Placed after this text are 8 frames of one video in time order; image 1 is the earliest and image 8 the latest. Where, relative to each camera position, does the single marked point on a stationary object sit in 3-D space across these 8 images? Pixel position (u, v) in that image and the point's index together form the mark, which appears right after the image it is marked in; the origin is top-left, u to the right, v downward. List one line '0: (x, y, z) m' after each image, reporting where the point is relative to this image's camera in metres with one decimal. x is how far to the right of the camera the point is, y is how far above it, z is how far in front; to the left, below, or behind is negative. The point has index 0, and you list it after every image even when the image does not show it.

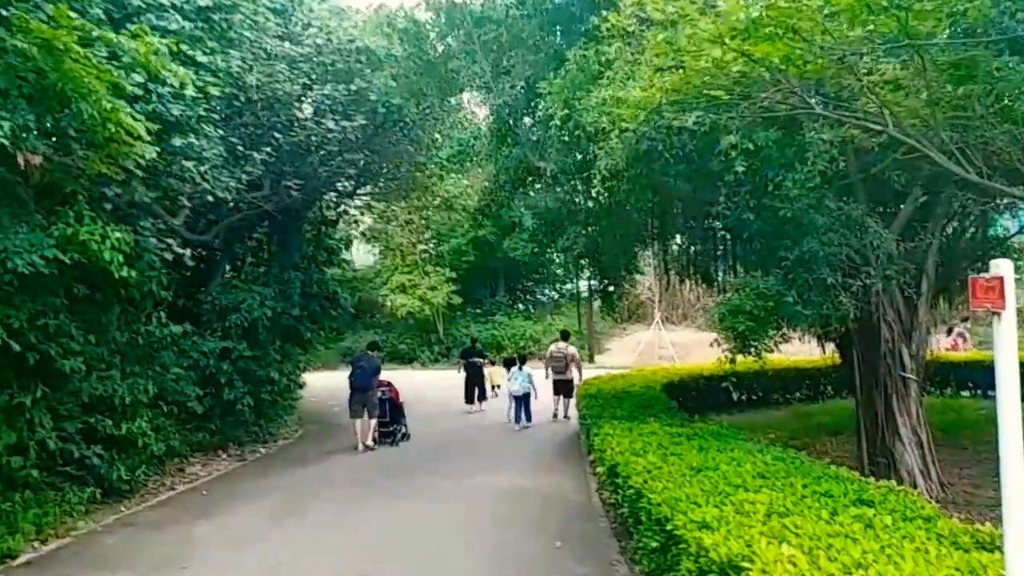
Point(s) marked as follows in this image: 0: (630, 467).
0: (+0.7, -1.1, +6.0) m
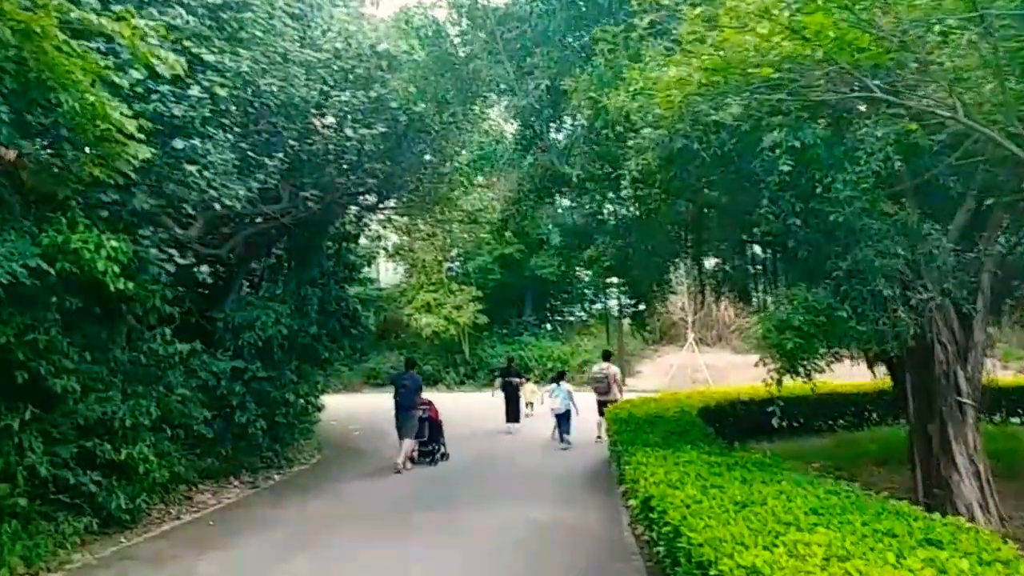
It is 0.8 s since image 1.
0: (+0.9, -1.2, +5.4) m
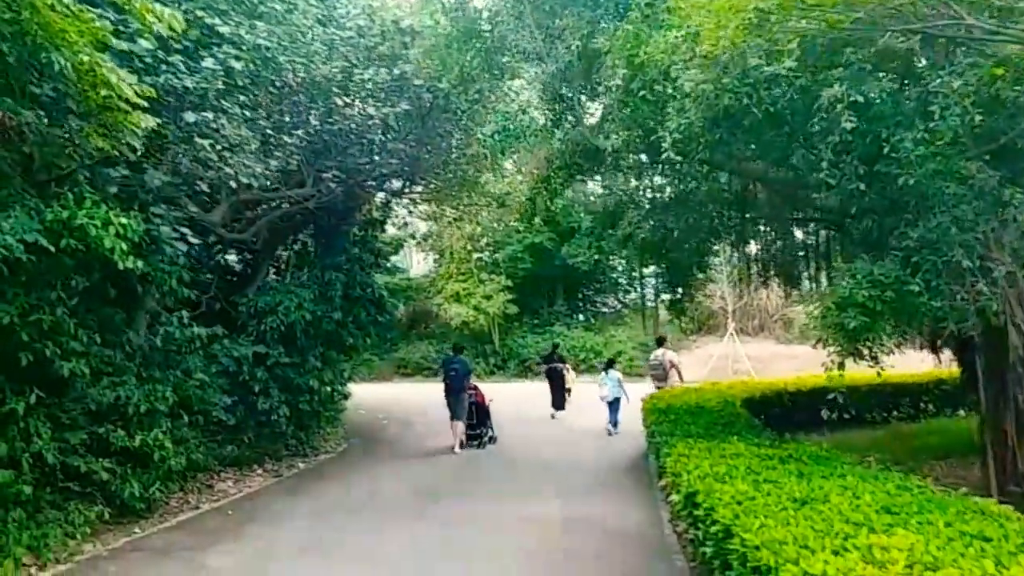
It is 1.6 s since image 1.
0: (+1.0, -1.0, +4.9) m
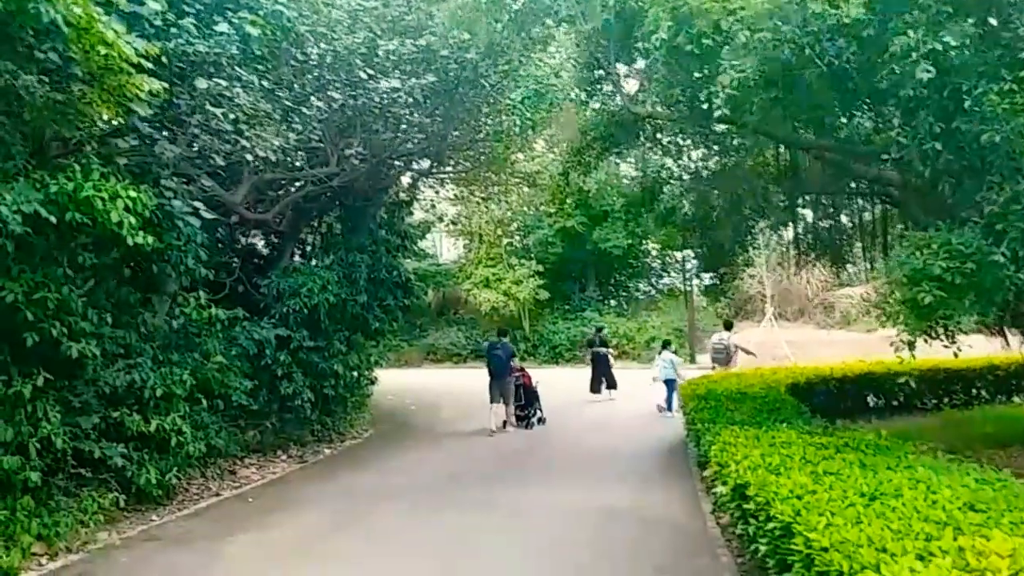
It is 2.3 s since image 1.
0: (+1.2, -0.9, +4.4) m
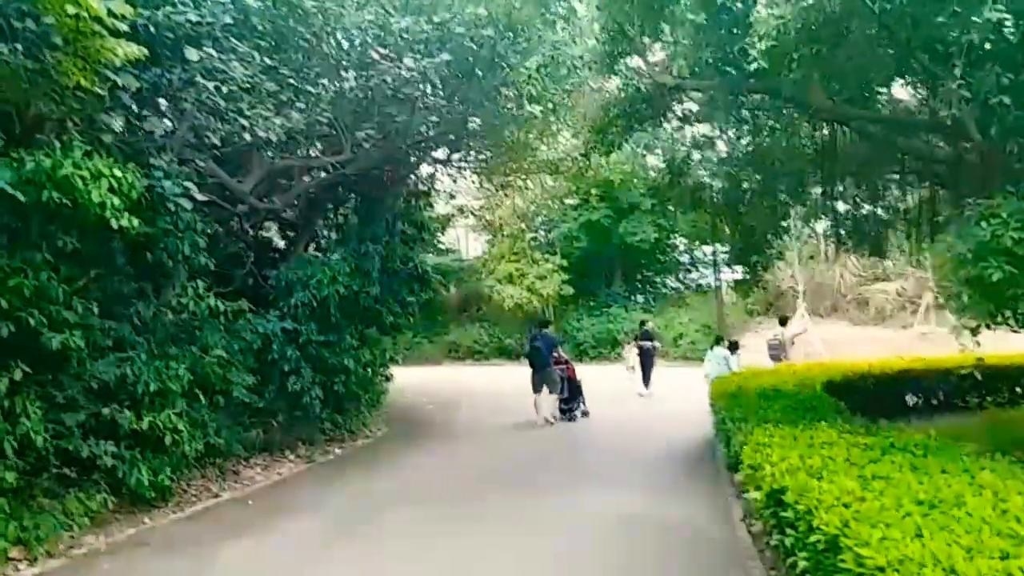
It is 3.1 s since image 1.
0: (+1.2, -0.8, +3.9) m
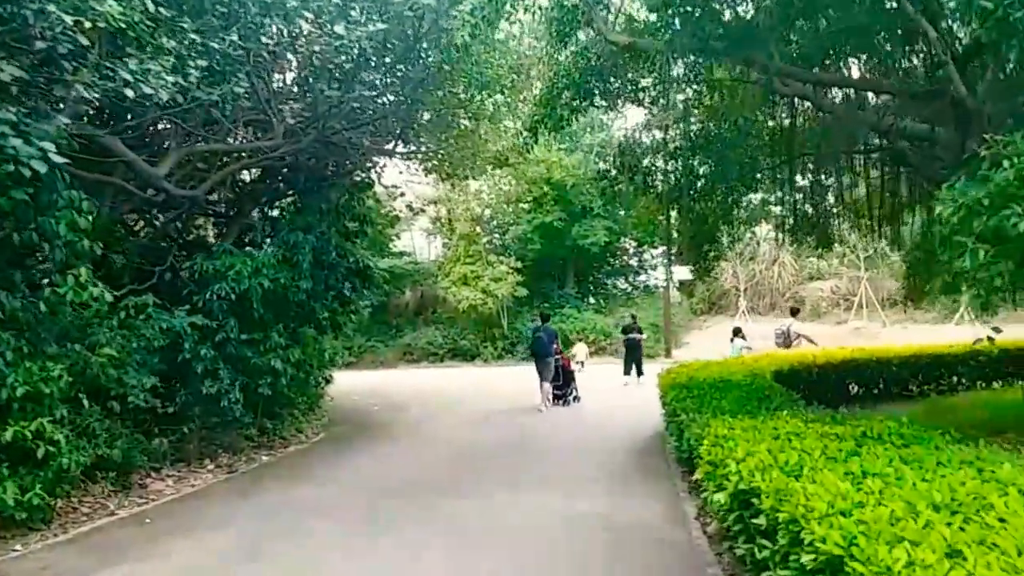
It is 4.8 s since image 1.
0: (+0.9, -0.7, +3.1) m
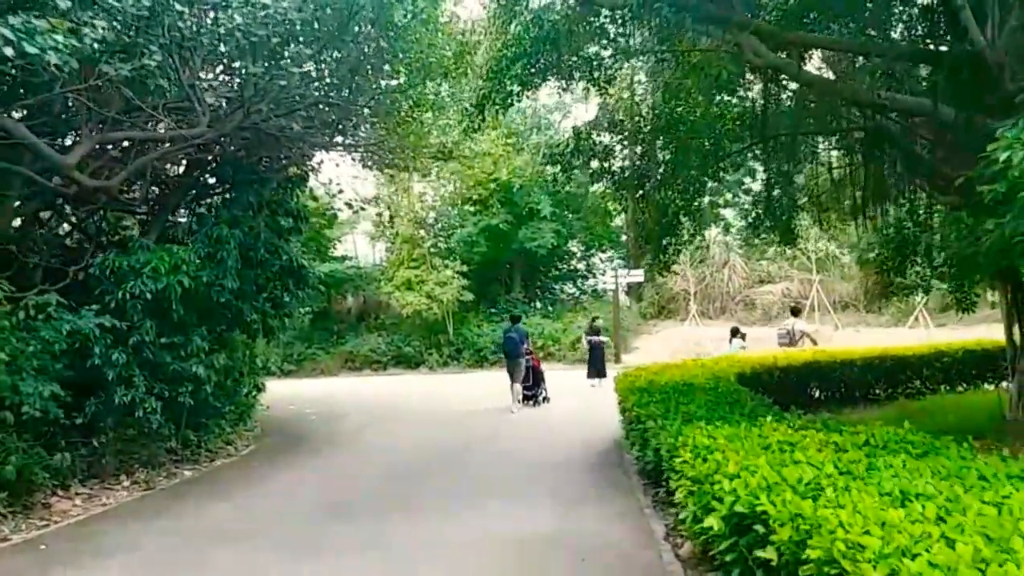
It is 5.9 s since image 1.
0: (+0.8, -0.6, +2.4) m
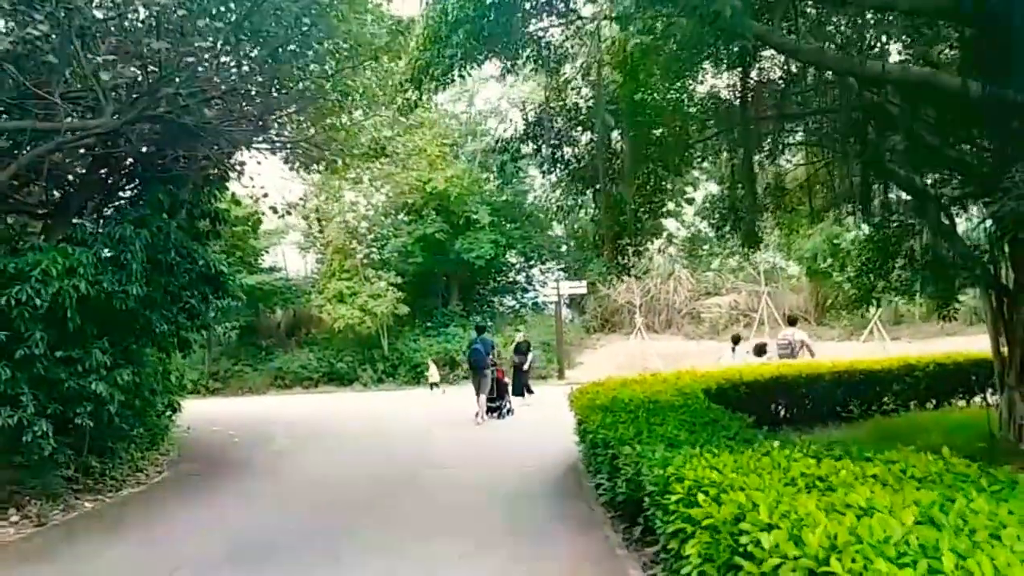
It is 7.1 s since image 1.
0: (+0.7, -0.5, +1.5) m
